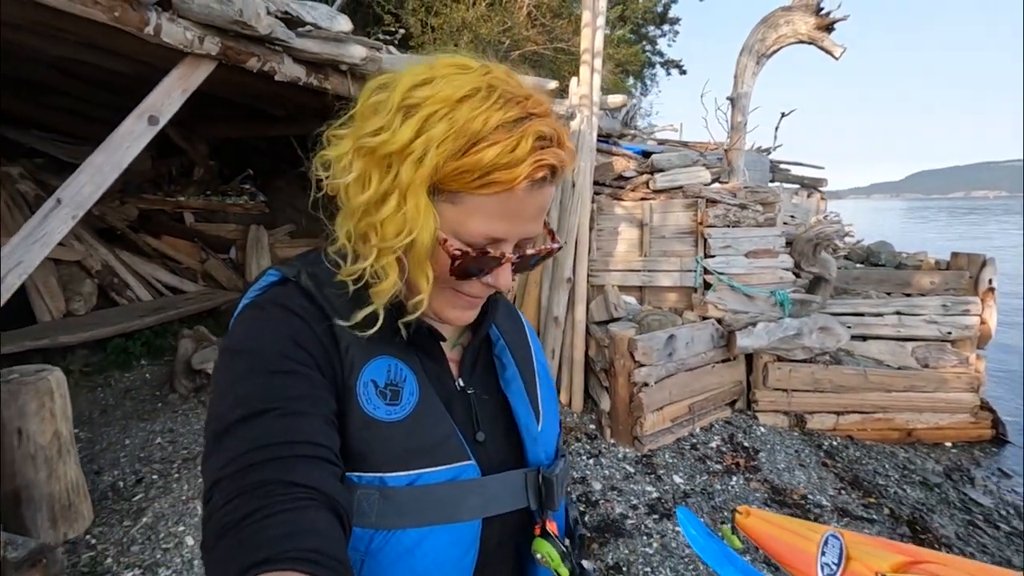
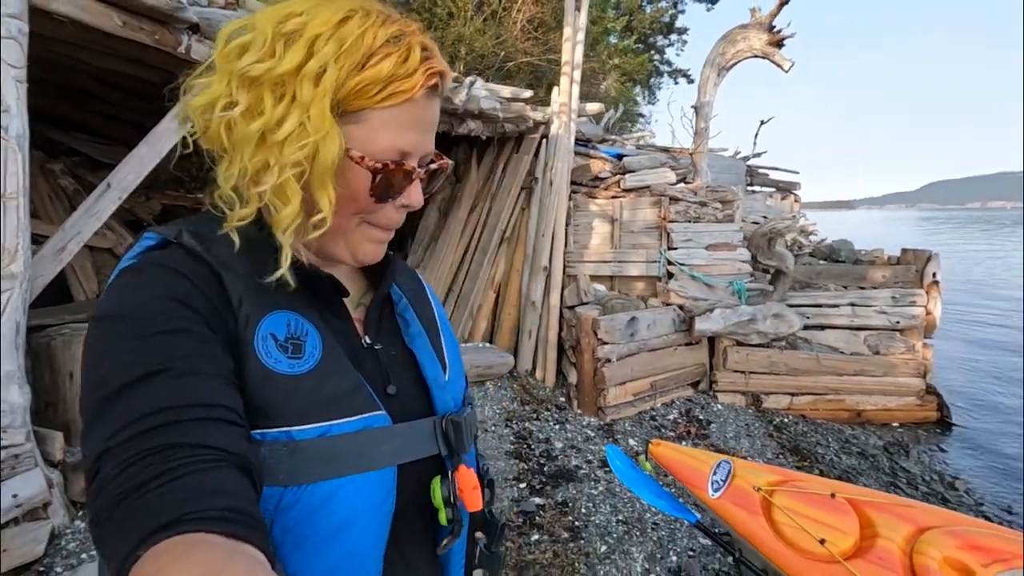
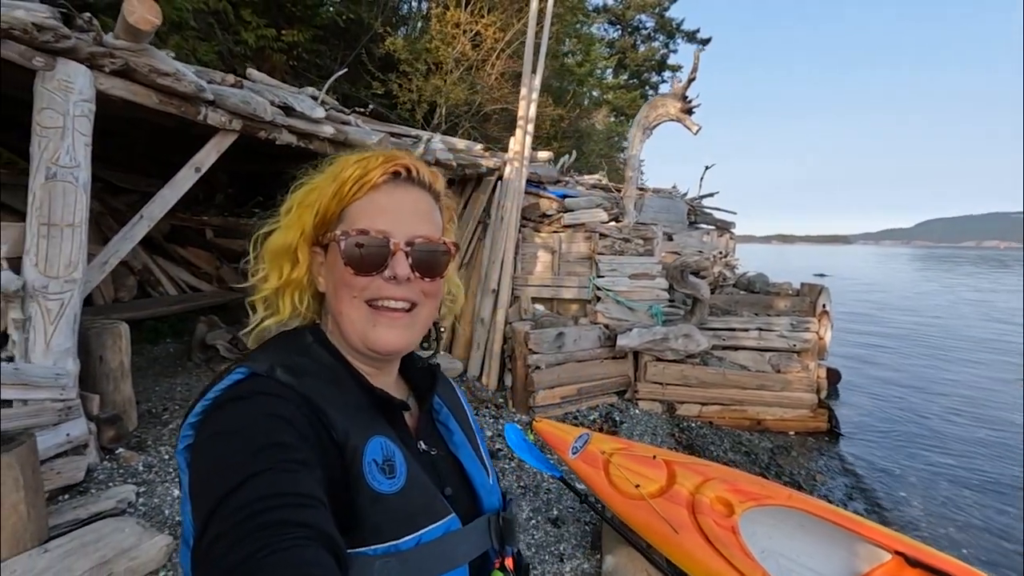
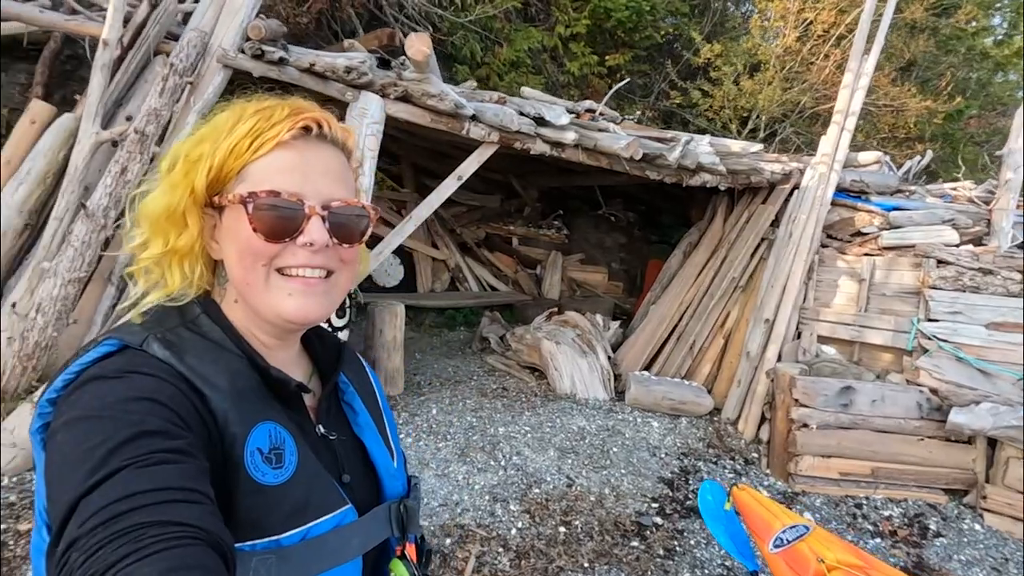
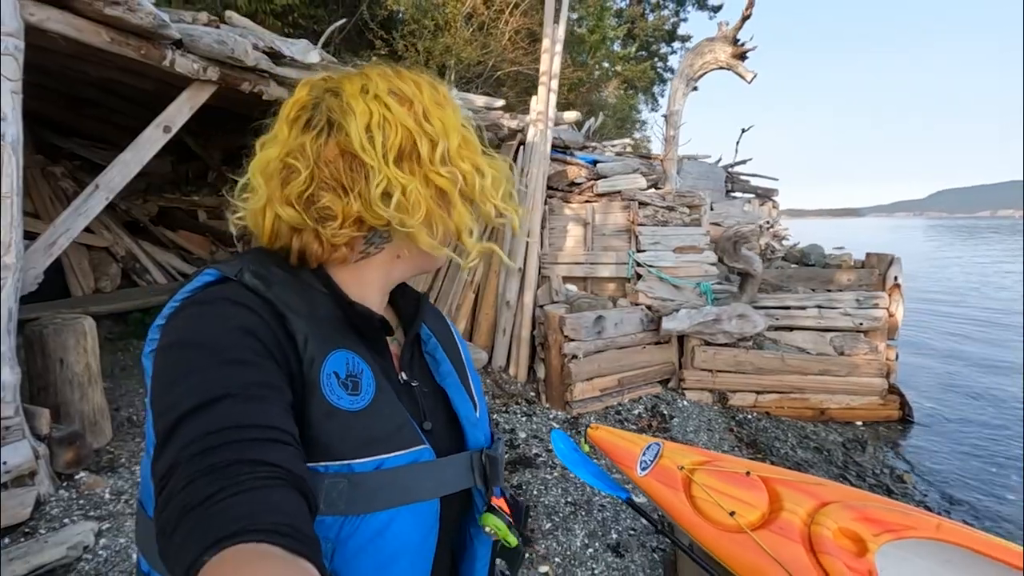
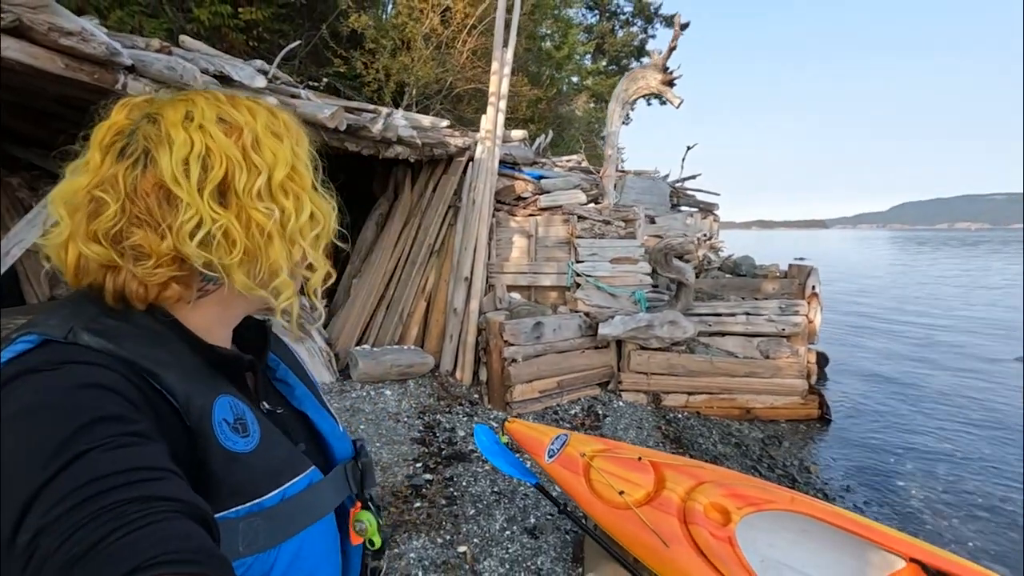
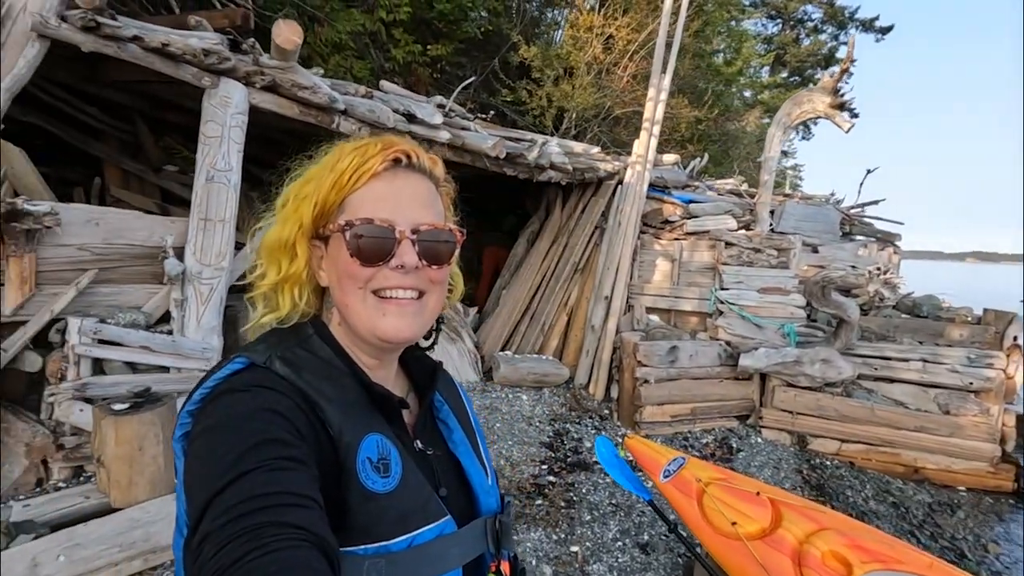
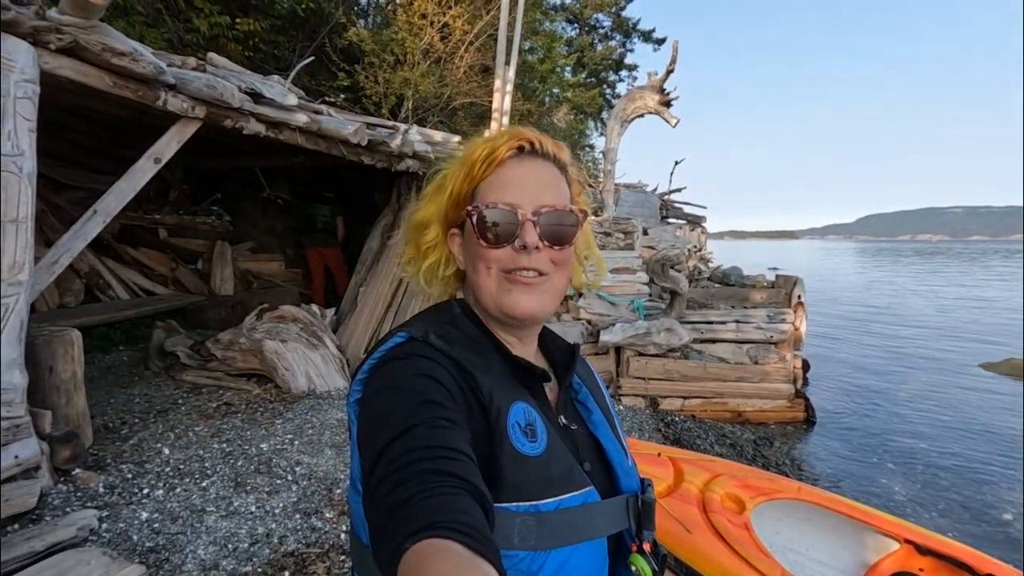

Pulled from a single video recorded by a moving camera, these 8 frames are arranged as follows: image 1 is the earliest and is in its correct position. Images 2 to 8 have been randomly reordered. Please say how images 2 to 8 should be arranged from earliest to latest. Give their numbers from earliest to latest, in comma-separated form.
2, 5, 6, 8, 3, 7, 4
